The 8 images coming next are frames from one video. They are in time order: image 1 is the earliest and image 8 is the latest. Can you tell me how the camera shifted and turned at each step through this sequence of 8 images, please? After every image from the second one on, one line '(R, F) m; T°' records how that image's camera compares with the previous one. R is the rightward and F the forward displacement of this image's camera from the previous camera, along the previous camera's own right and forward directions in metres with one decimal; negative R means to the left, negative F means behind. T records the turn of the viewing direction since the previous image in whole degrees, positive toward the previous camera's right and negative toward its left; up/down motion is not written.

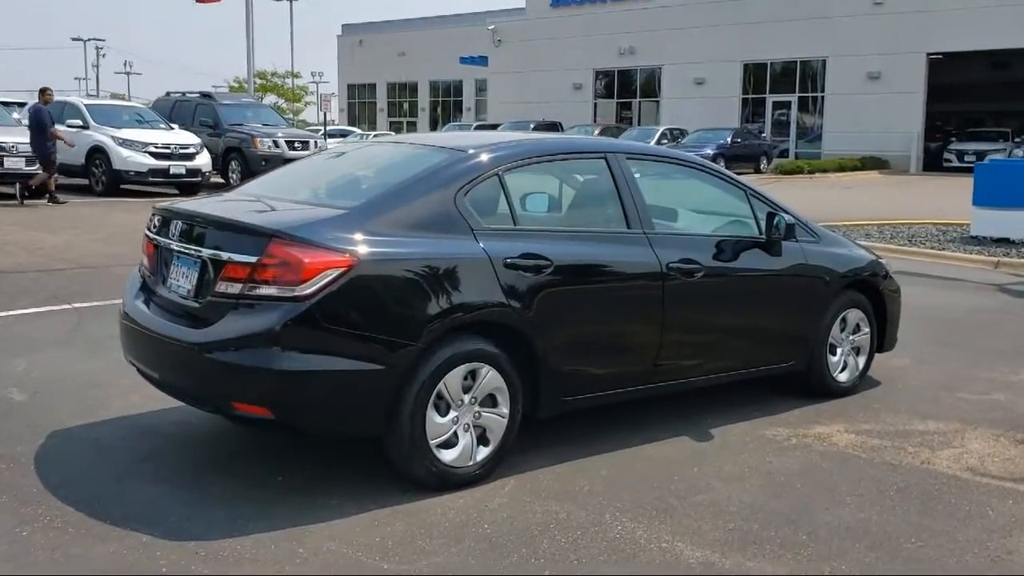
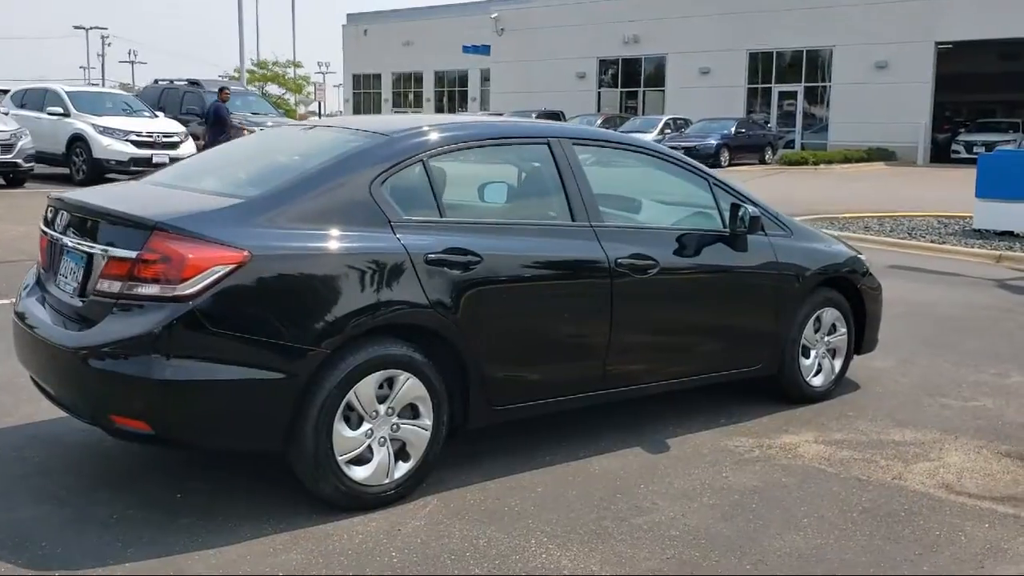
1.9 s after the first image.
(+0.4, +0.5) m; -1°
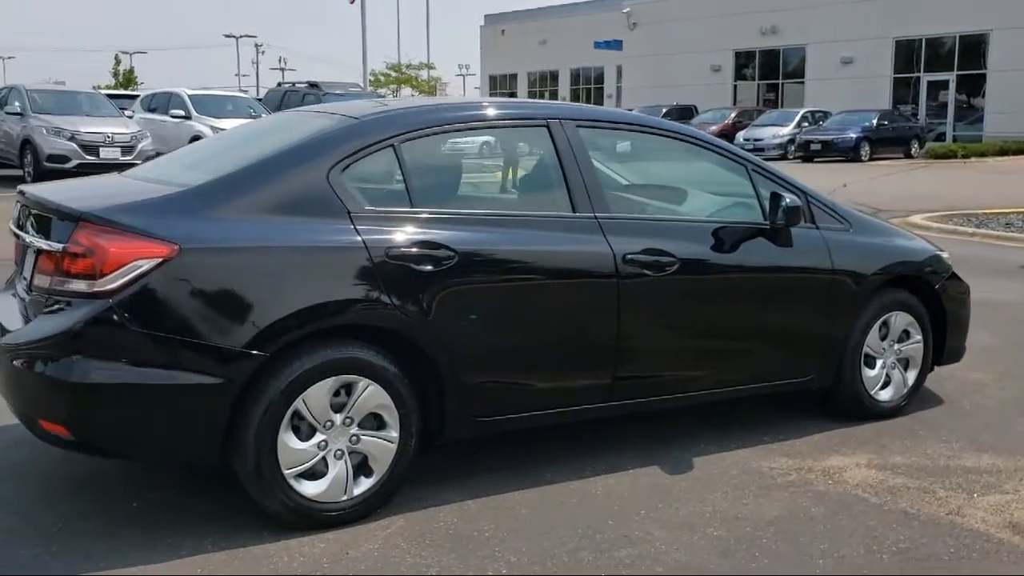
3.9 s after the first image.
(+0.7, +0.5) m; -8°
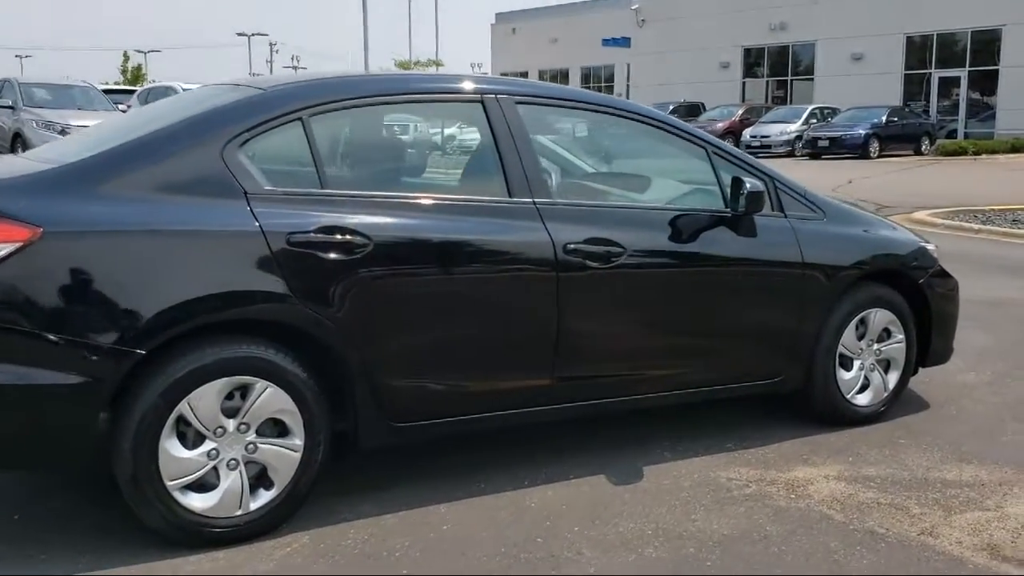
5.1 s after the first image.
(+0.4, +0.4) m; -1°
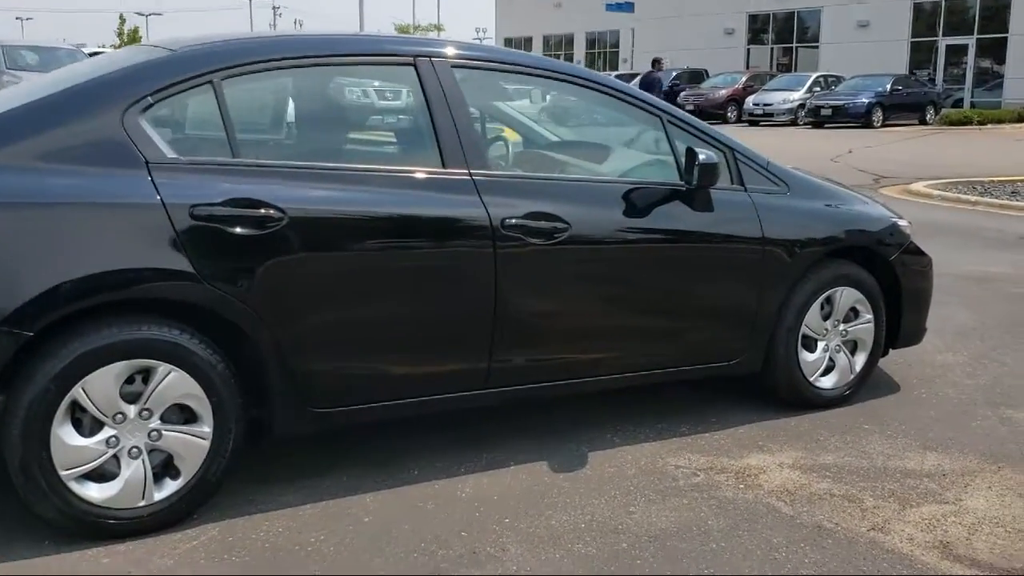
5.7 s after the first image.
(+0.3, +0.2) m; 0°
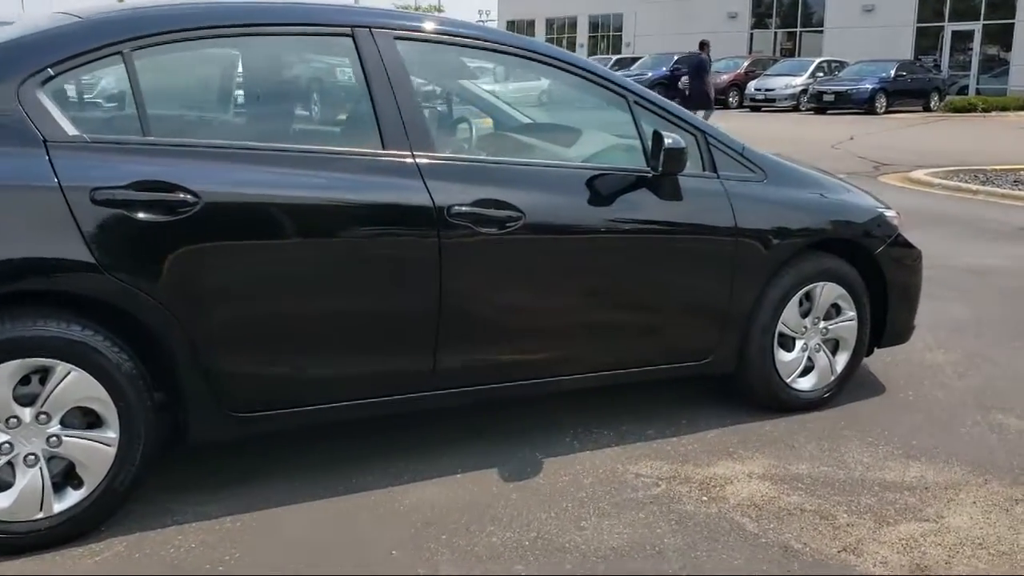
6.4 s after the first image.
(+0.2, +0.3) m; 0°
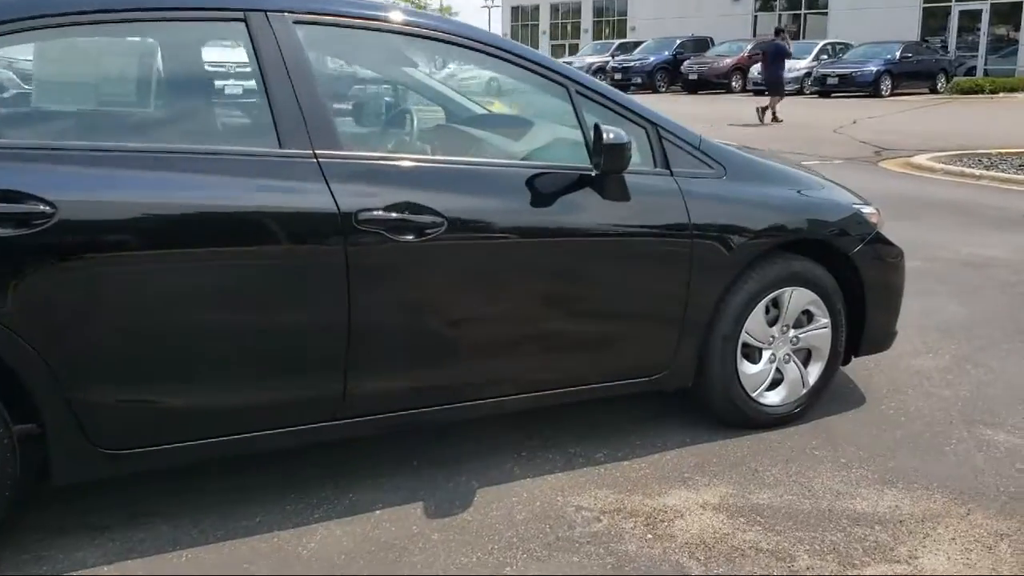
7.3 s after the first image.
(+0.3, +0.4) m; -1°
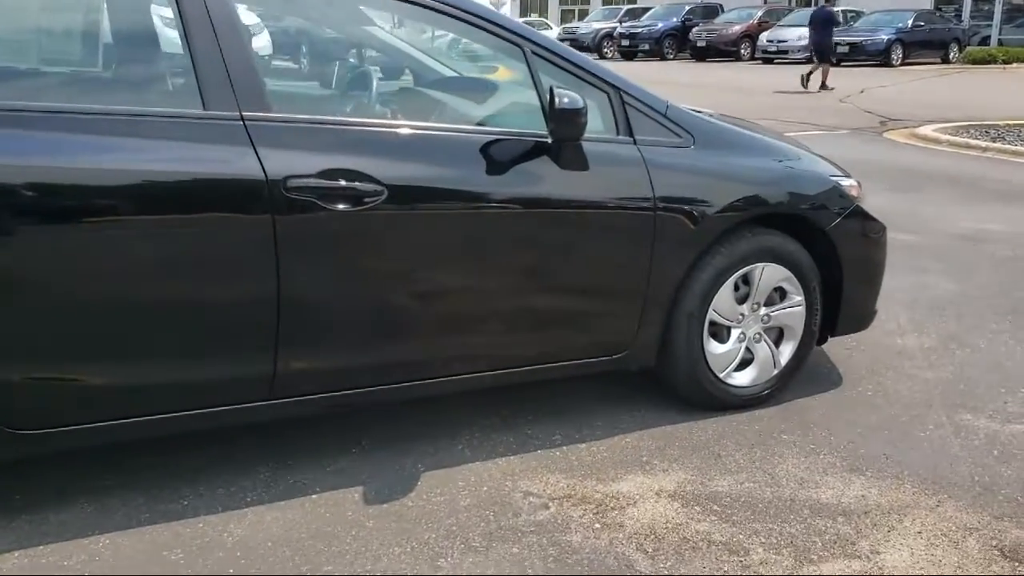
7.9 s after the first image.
(+0.2, +0.2) m; 0°
